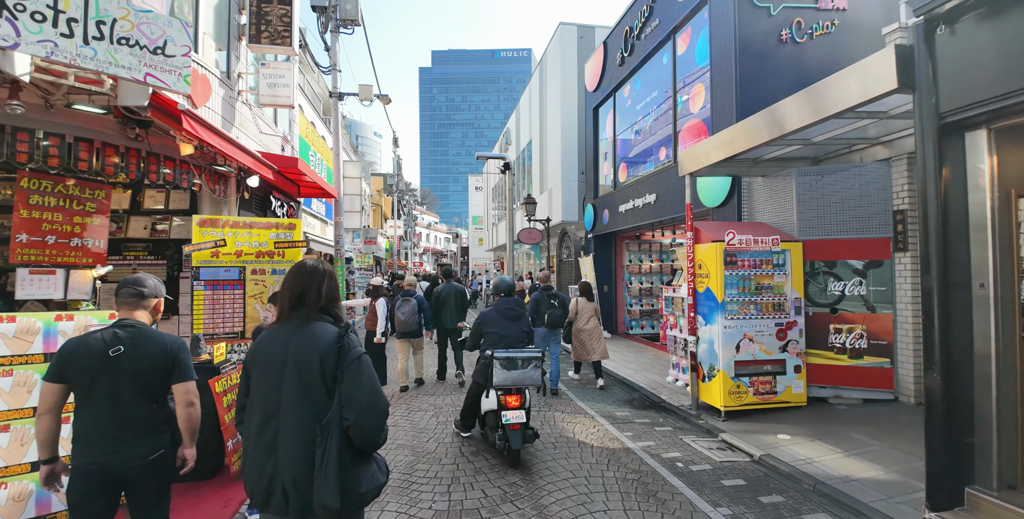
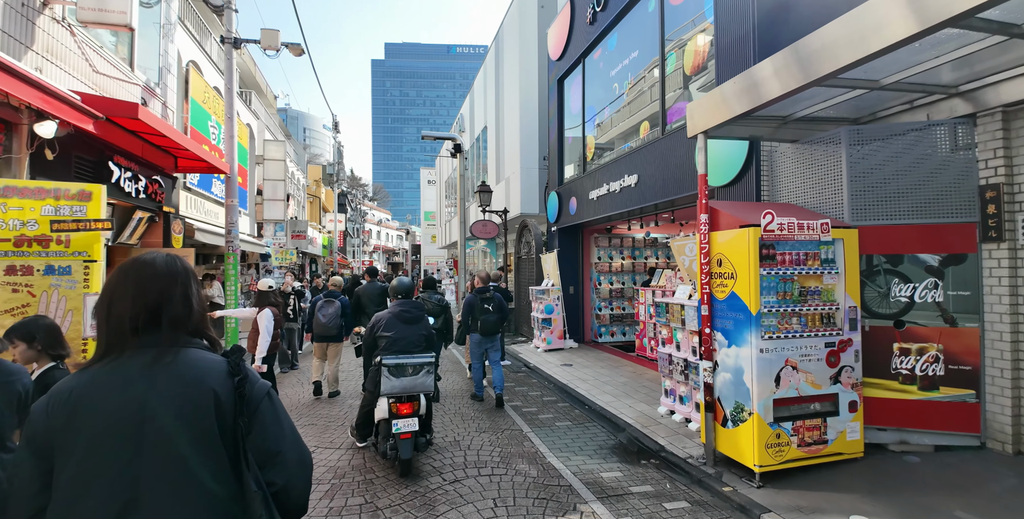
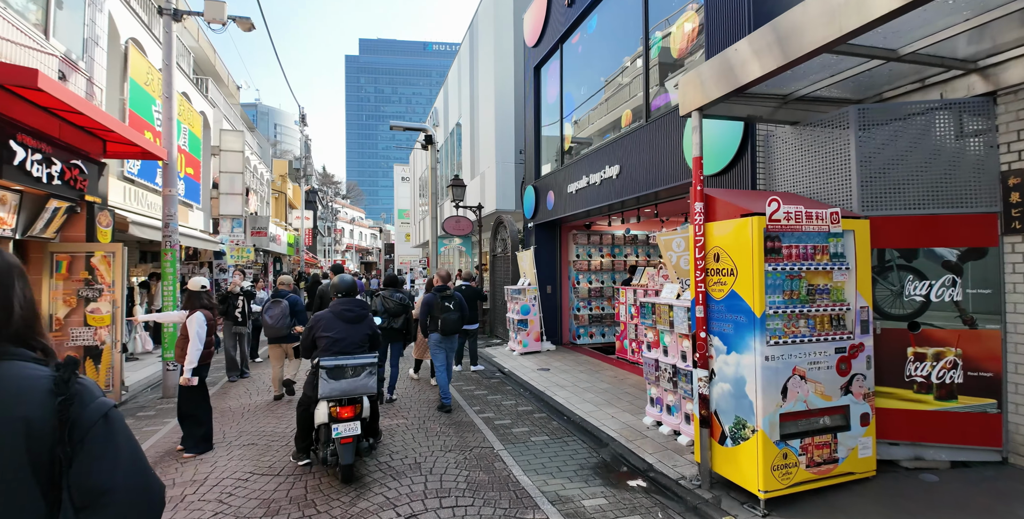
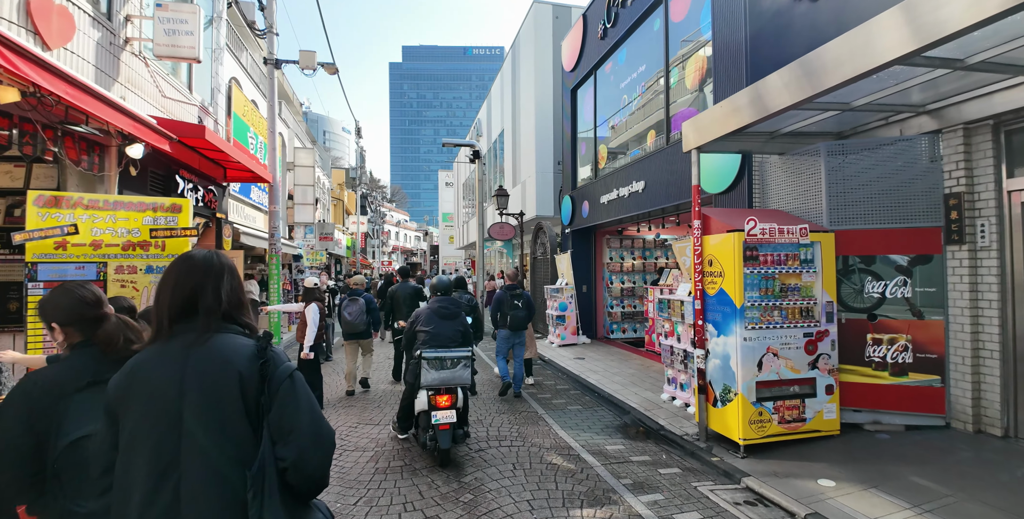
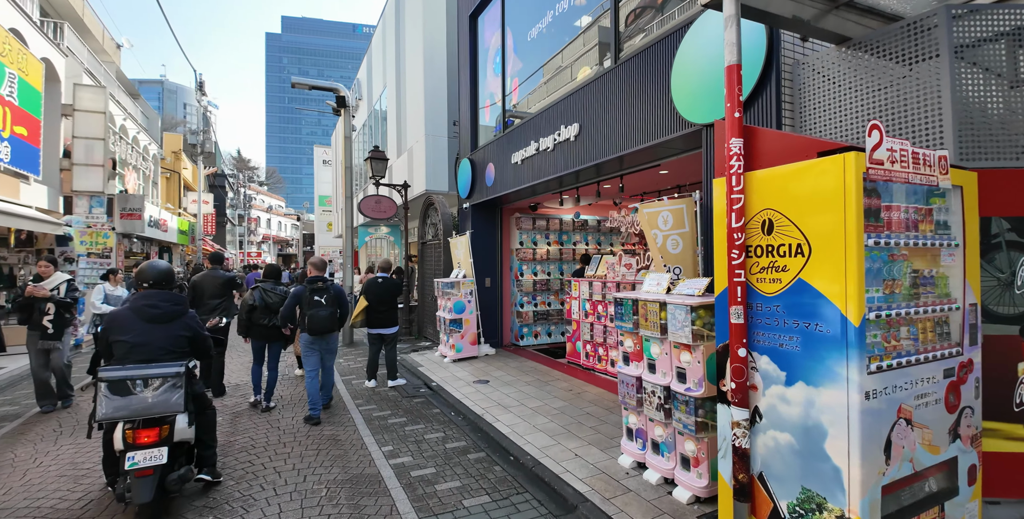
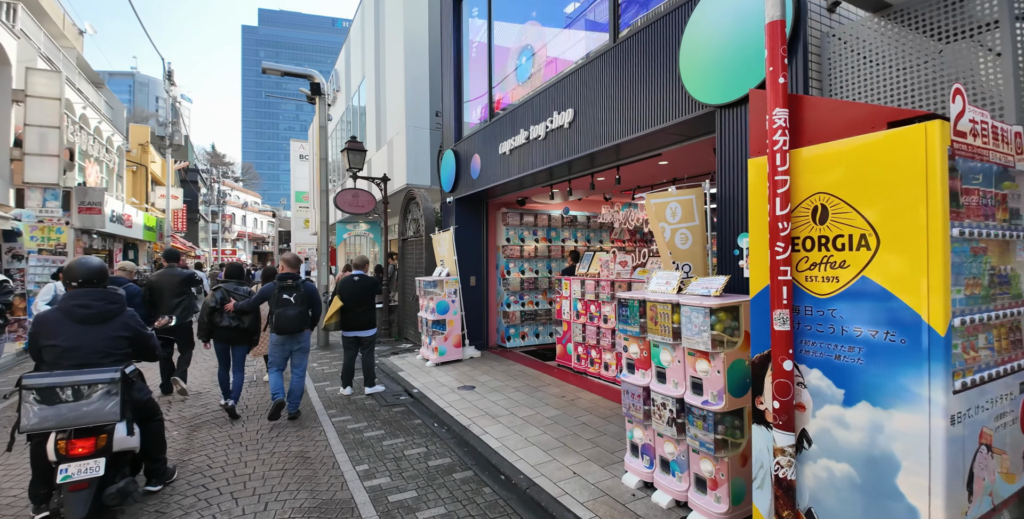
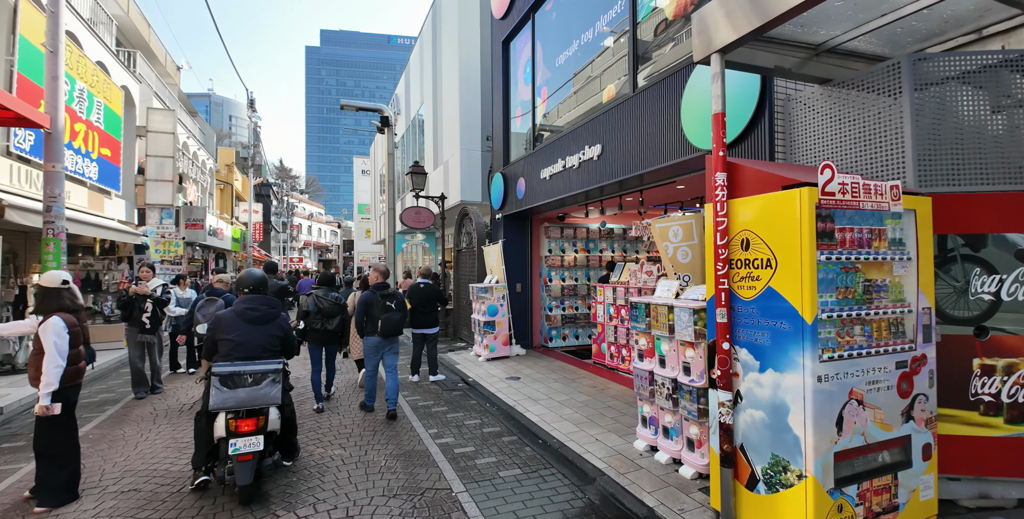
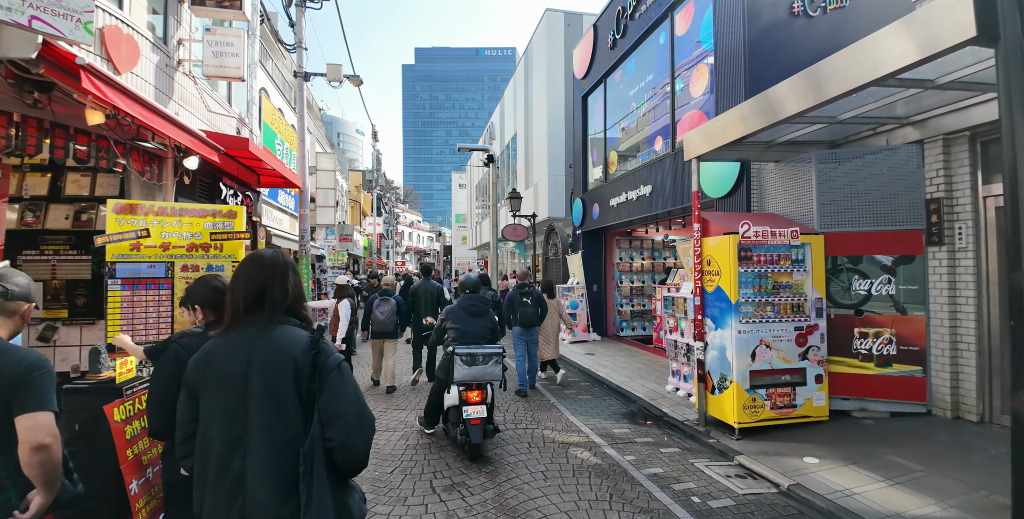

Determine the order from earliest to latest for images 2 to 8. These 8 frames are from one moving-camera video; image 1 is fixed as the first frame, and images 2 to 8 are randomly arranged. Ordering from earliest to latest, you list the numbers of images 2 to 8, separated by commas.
8, 4, 2, 3, 7, 5, 6
